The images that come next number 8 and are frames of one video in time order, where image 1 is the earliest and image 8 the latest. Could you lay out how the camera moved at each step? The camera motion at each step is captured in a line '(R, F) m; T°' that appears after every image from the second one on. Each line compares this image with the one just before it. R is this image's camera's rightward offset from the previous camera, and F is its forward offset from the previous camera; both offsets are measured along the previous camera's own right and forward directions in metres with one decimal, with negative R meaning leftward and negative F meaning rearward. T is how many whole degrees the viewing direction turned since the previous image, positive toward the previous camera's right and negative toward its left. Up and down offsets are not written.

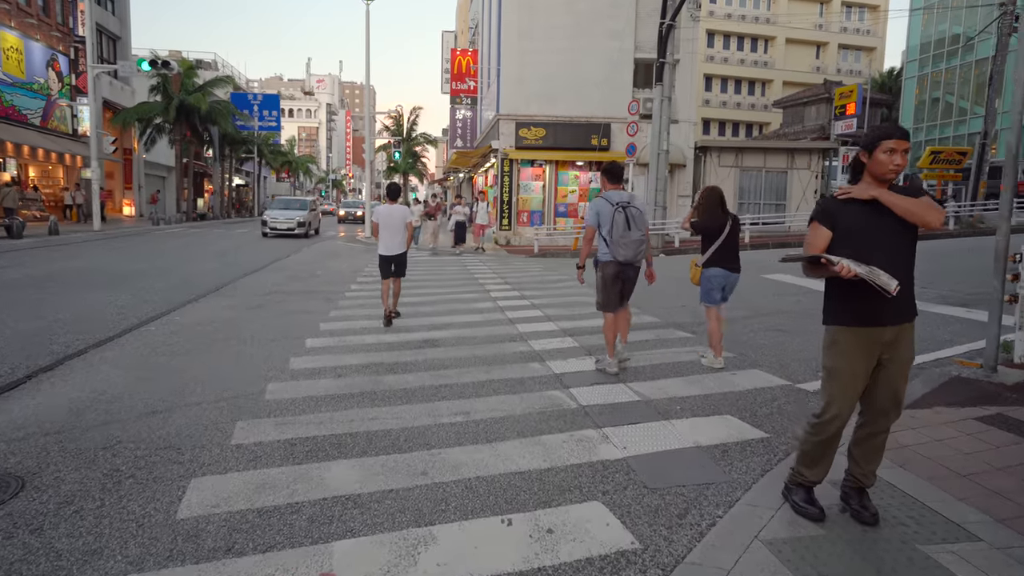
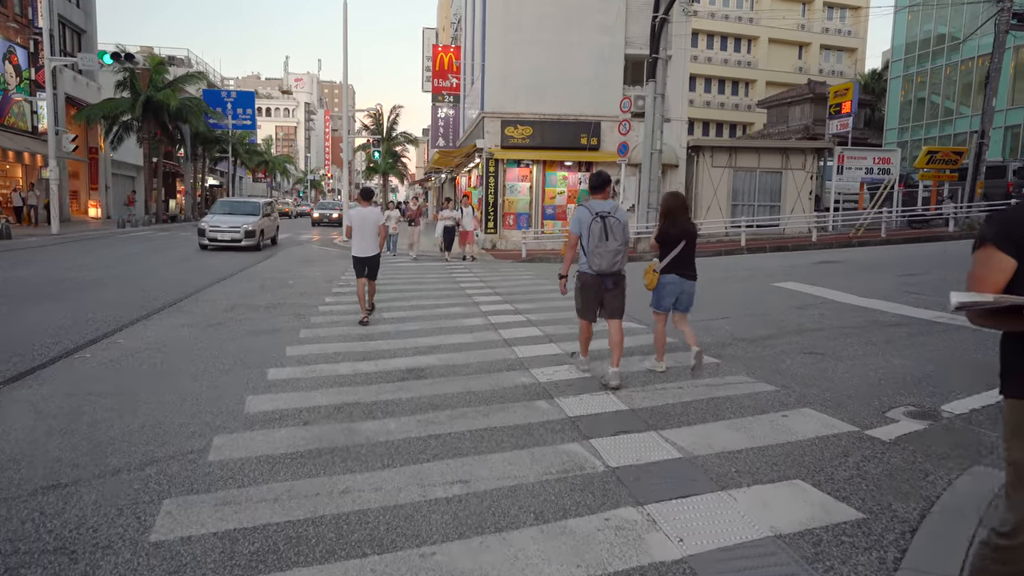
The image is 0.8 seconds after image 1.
(-0.2, +1.1) m; +2°
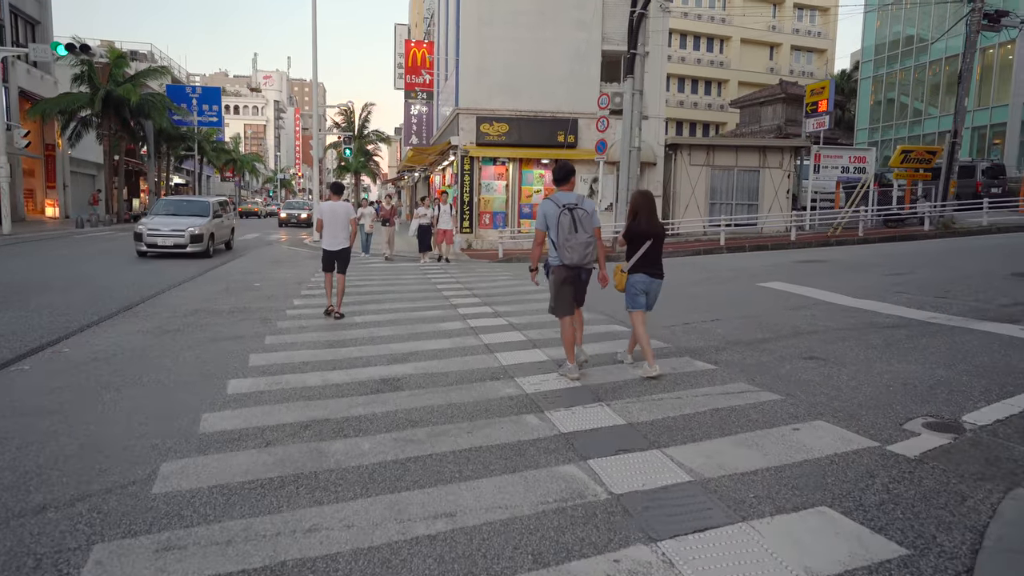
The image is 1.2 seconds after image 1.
(-0.1, +0.5) m; +2°
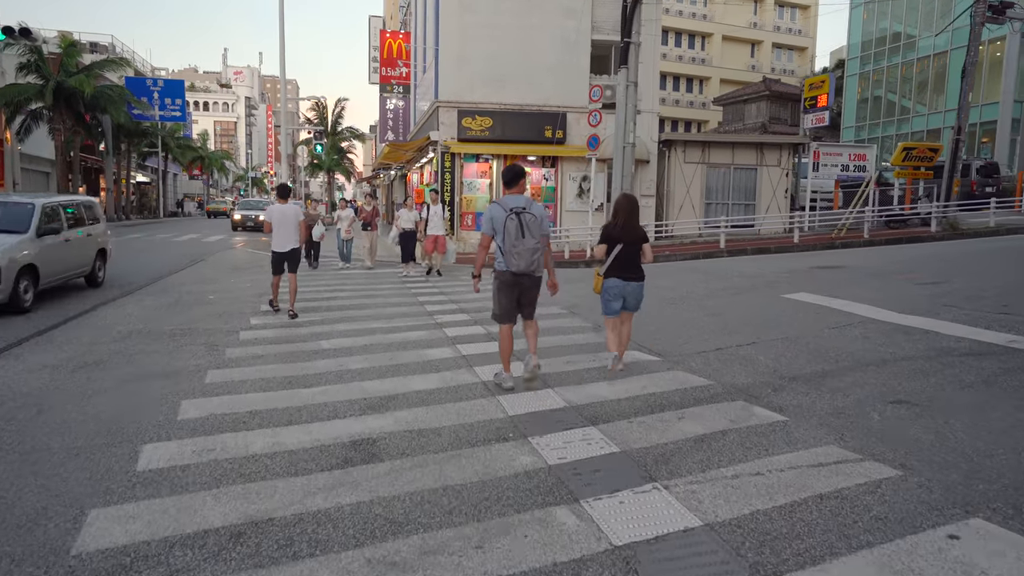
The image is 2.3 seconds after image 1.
(-0.3, +1.5) m; +2°
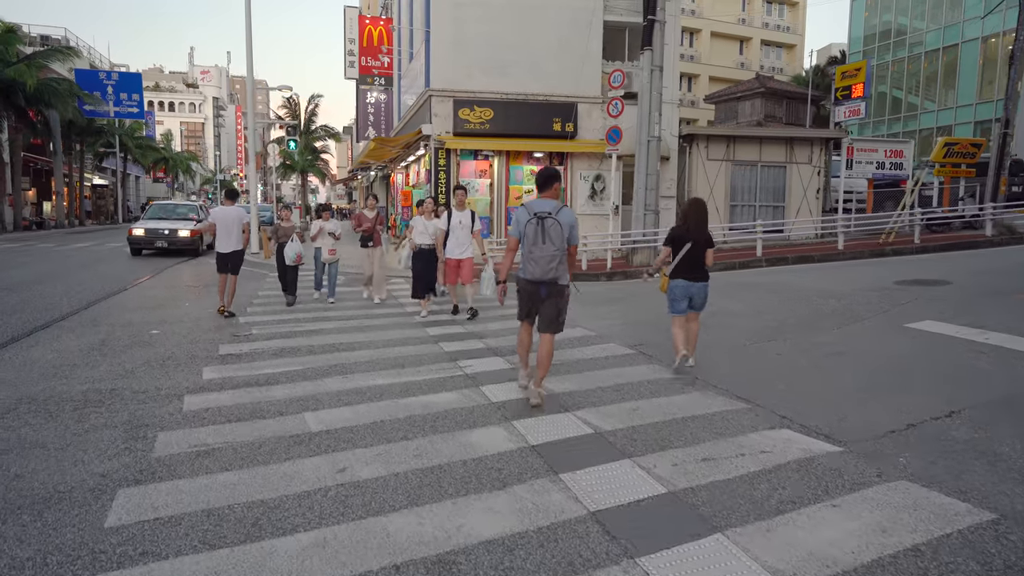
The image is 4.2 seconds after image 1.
(-0.8, +2.6) m; +2°
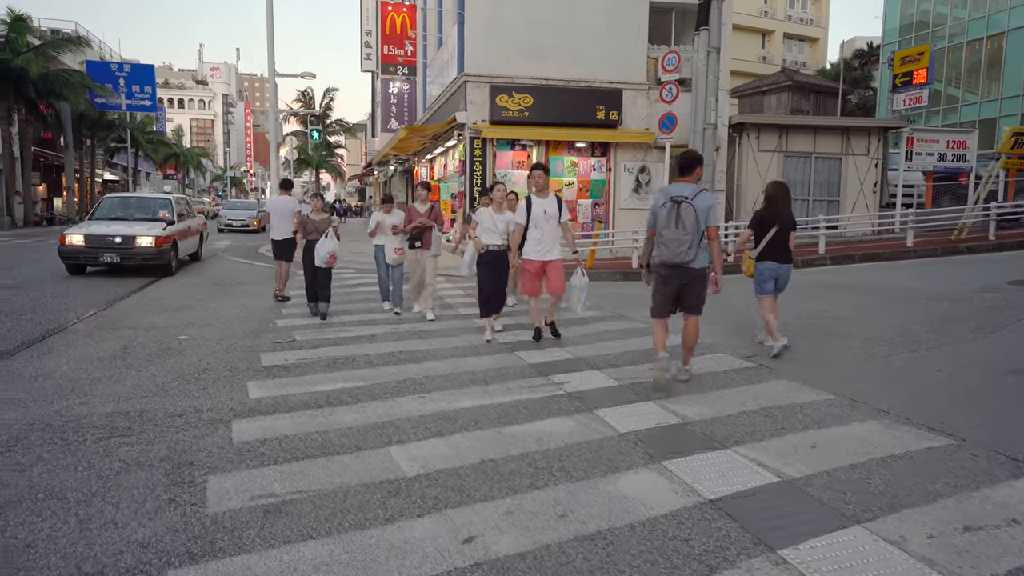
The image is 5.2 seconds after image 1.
(-0.9, +1.2) m; -1°
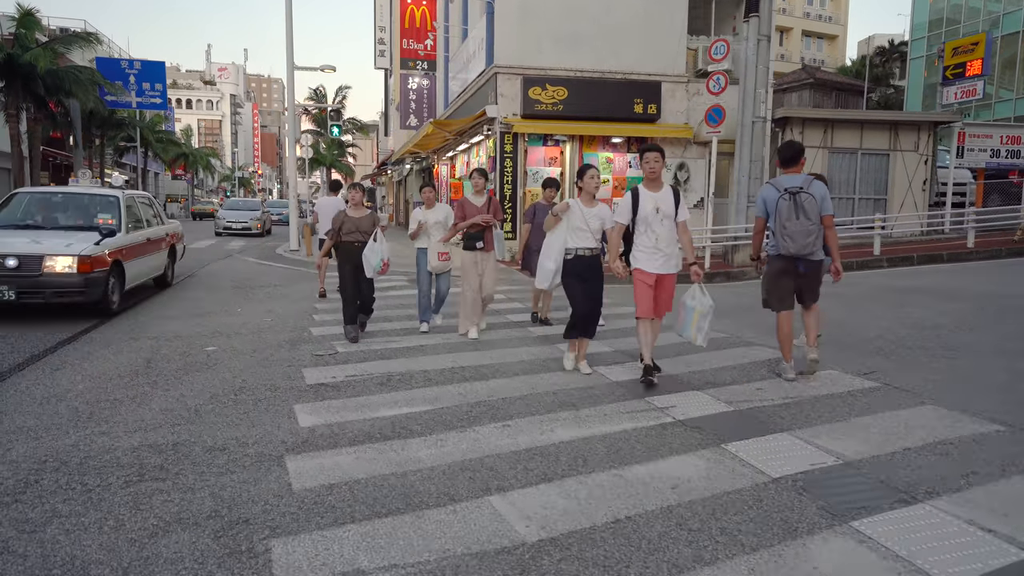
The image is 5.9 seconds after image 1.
(-0.7, +0.9) m; 0°
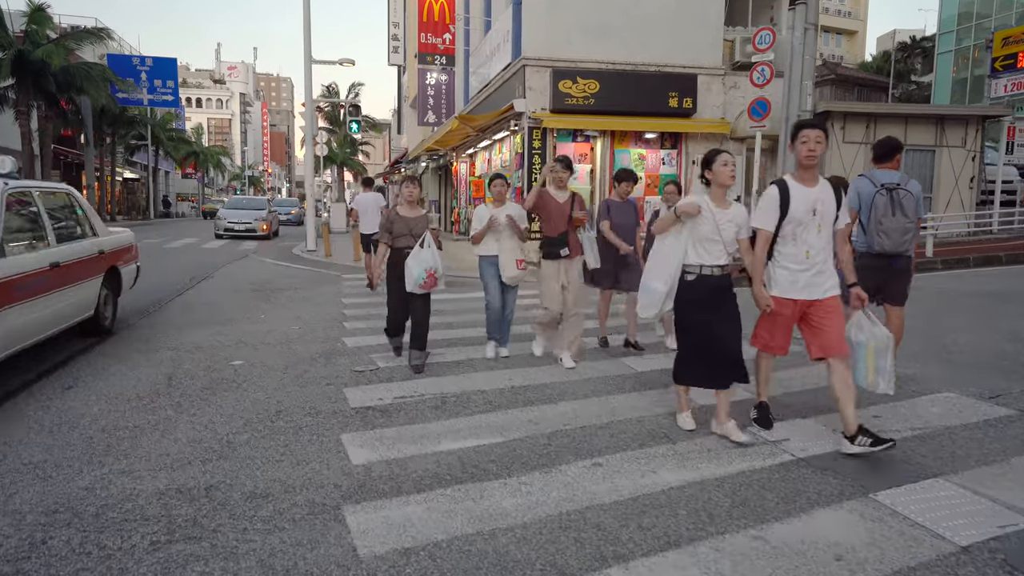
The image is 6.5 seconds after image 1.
(-0.5, +0.7) m; -1°
